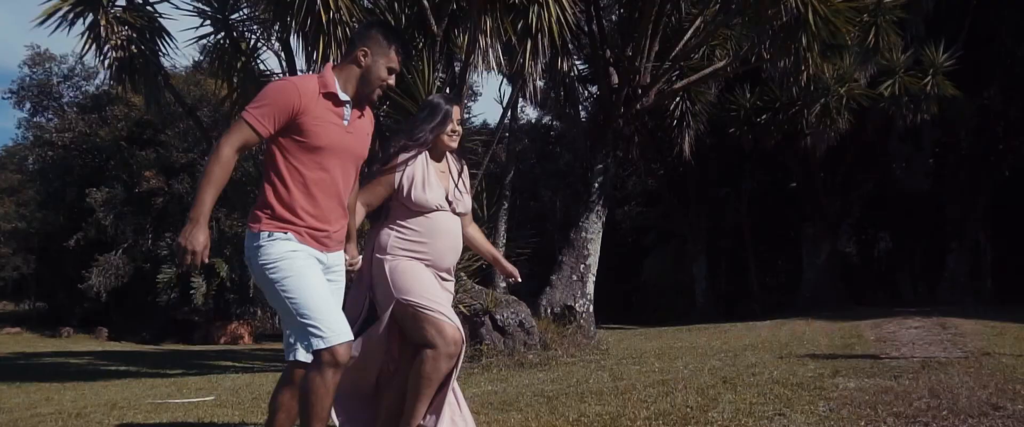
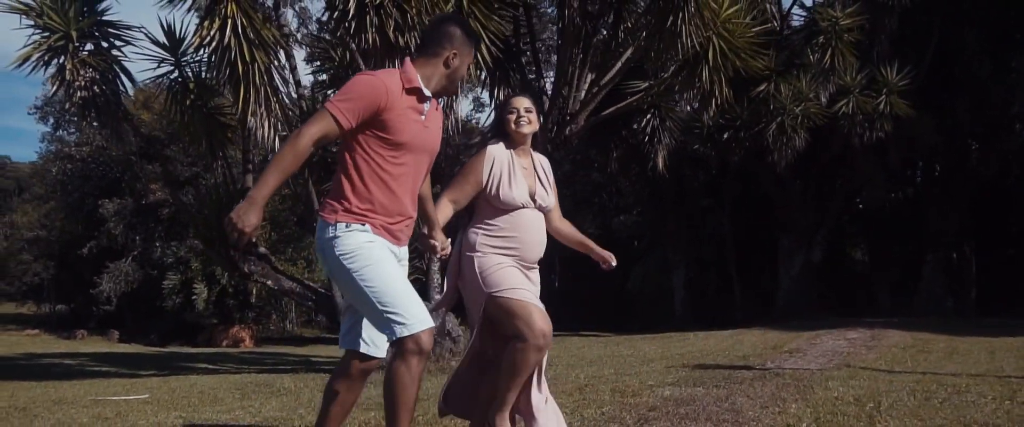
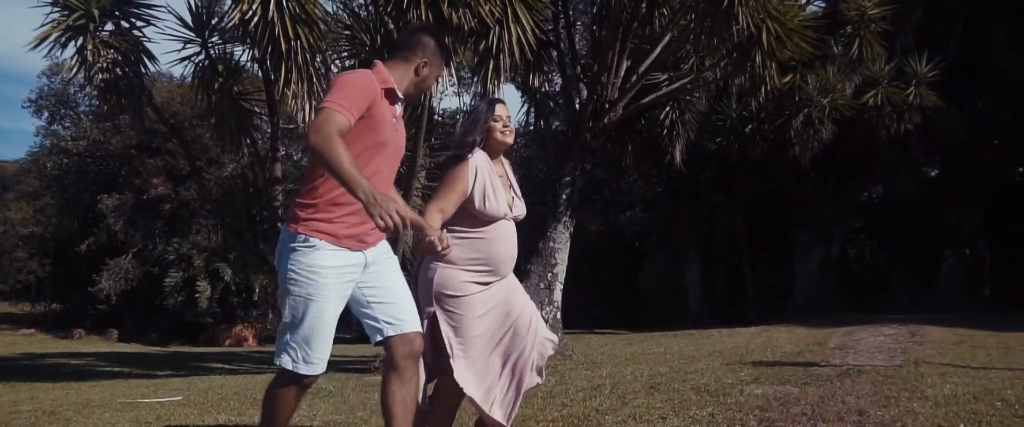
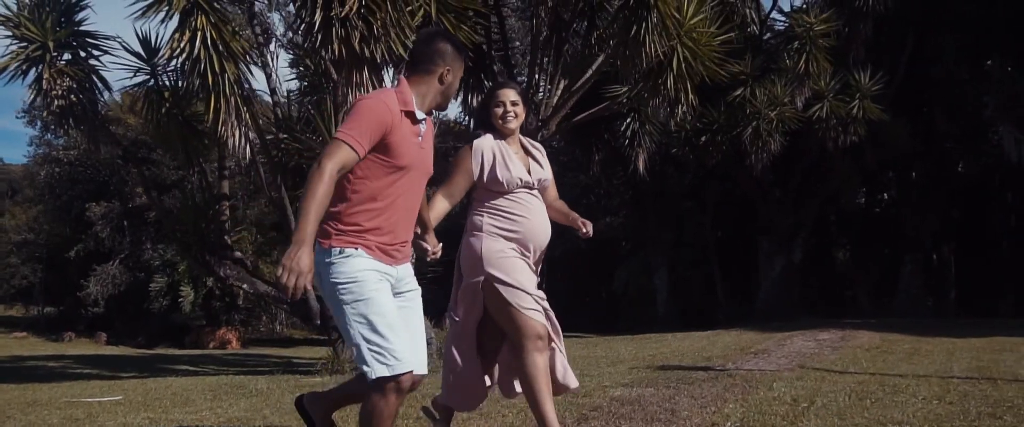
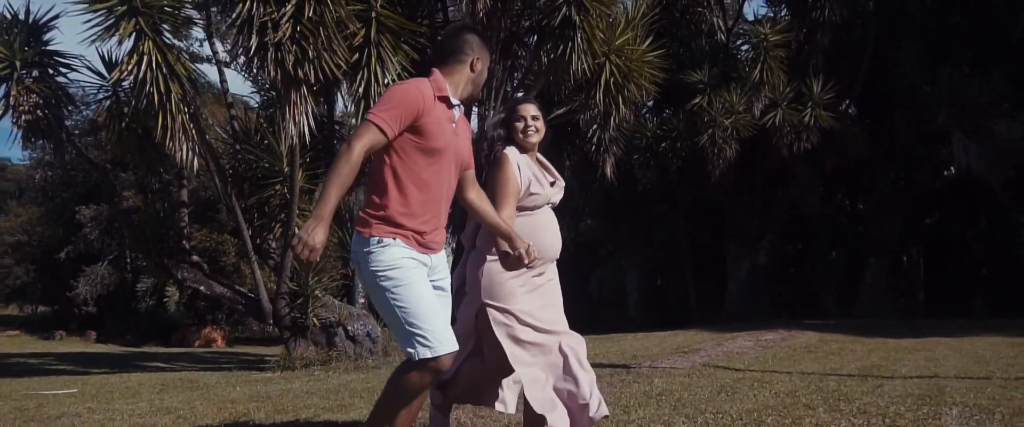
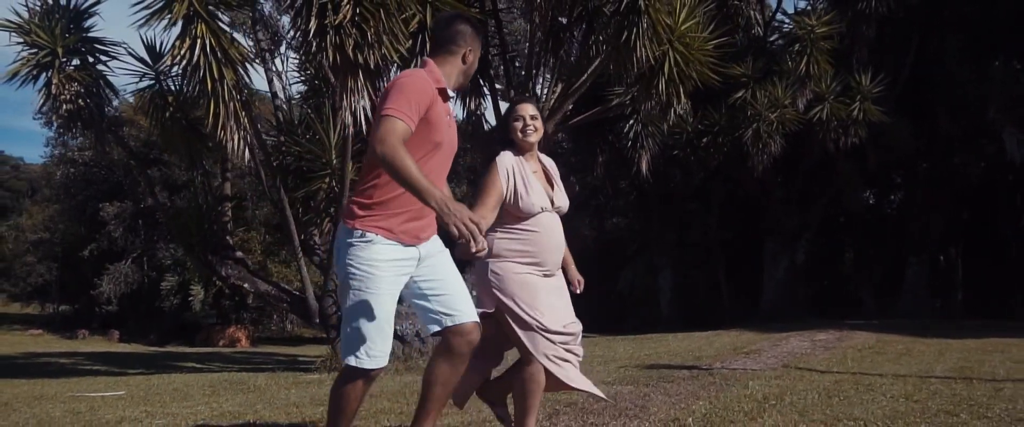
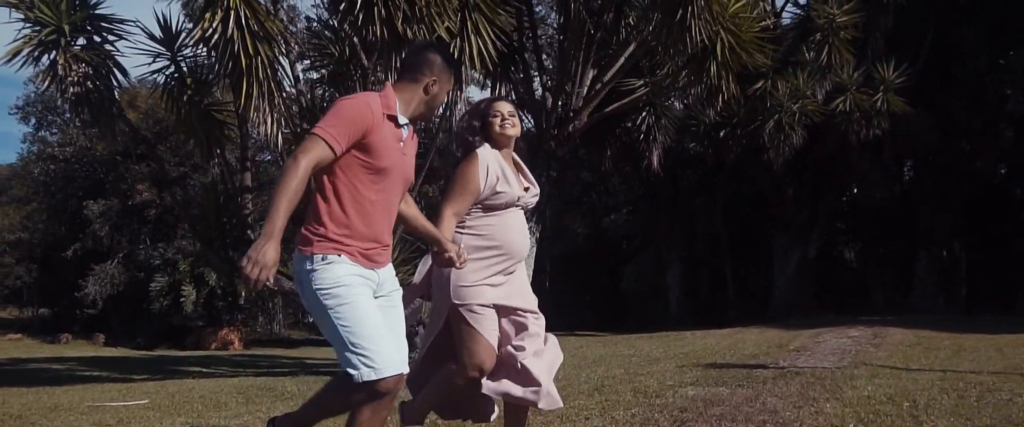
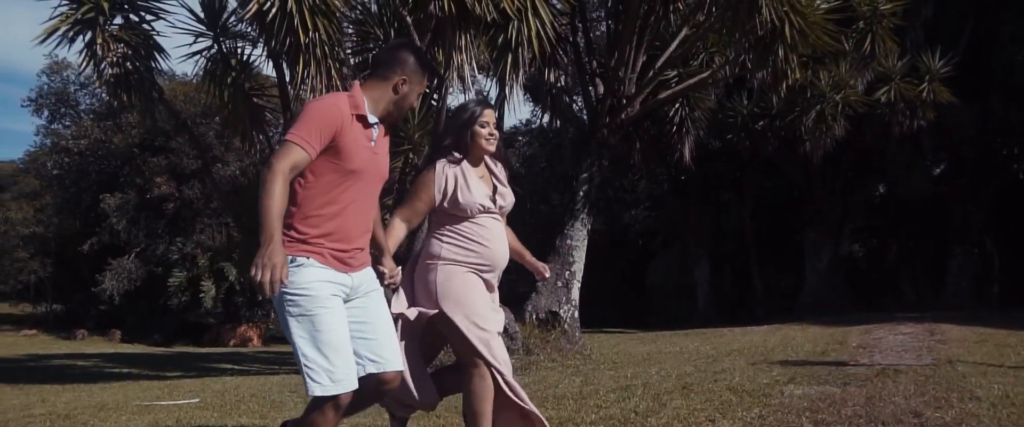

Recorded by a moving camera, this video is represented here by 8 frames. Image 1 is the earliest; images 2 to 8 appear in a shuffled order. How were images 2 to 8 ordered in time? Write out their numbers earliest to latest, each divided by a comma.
8, 3, 7, 2, 4, 6, 5
